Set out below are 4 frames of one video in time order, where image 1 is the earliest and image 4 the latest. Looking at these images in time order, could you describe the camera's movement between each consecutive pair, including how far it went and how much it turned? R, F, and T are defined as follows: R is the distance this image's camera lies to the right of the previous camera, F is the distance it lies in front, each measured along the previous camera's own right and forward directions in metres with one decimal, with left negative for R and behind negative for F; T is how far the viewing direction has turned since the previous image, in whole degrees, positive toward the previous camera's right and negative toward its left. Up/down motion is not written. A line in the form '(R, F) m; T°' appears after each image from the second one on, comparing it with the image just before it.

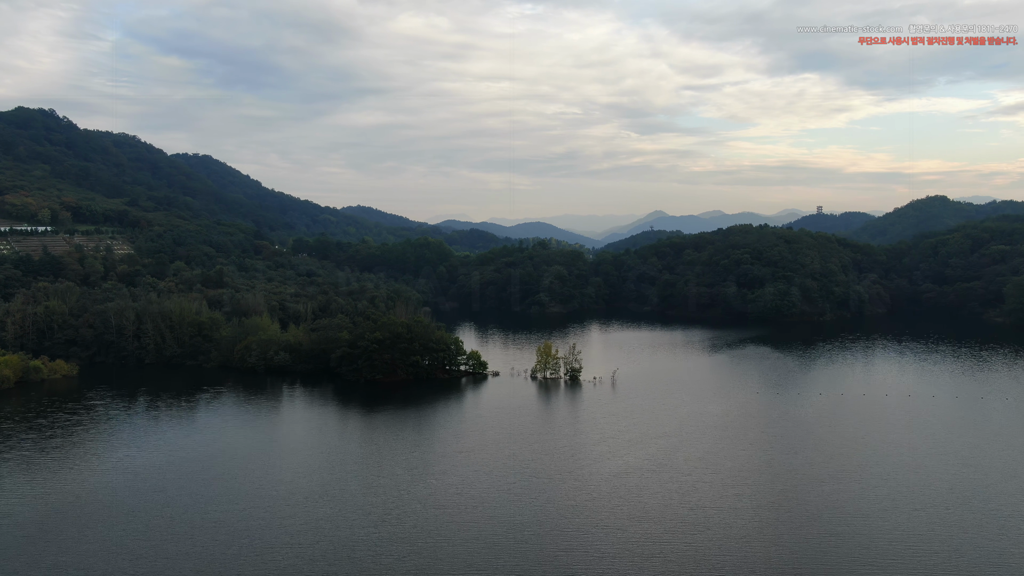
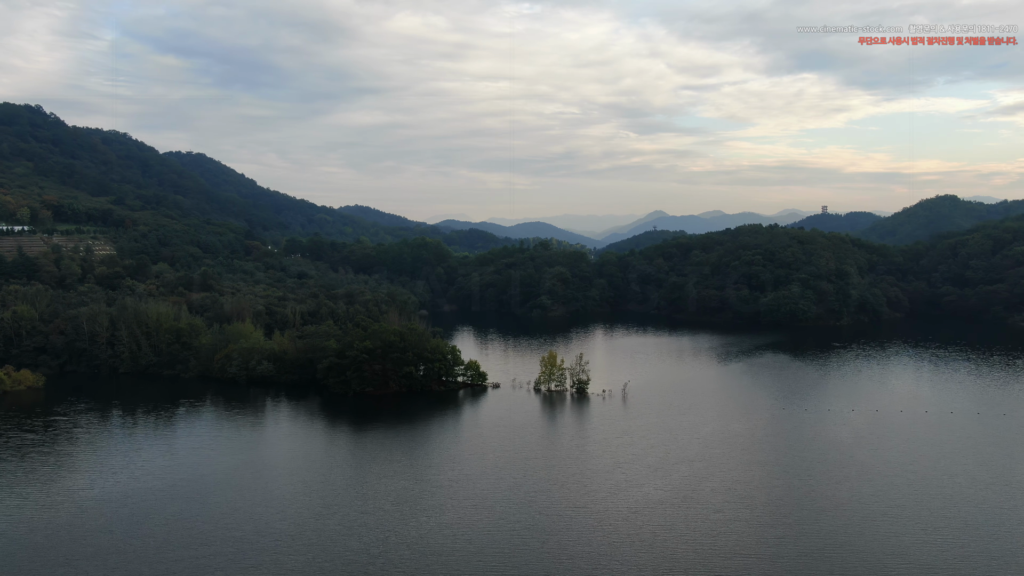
(-0.3, +4.2) m; 0°
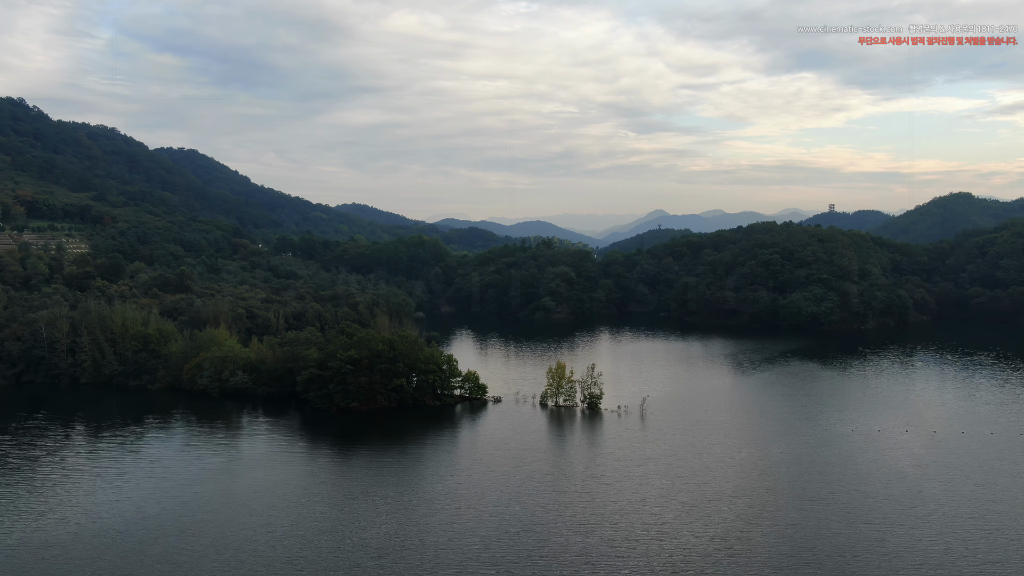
(-0.4, +5.5) m; 0°
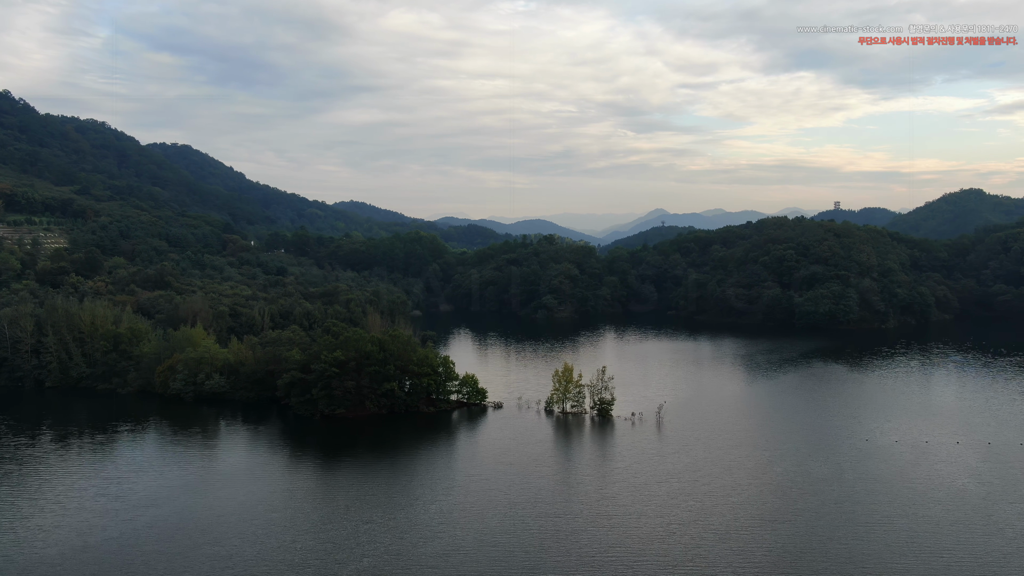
(-0.3, +4.1) m; 0°
